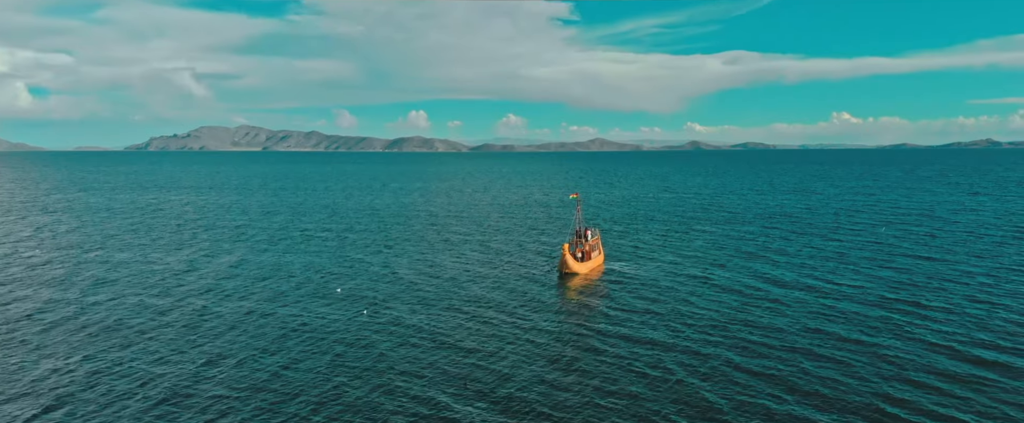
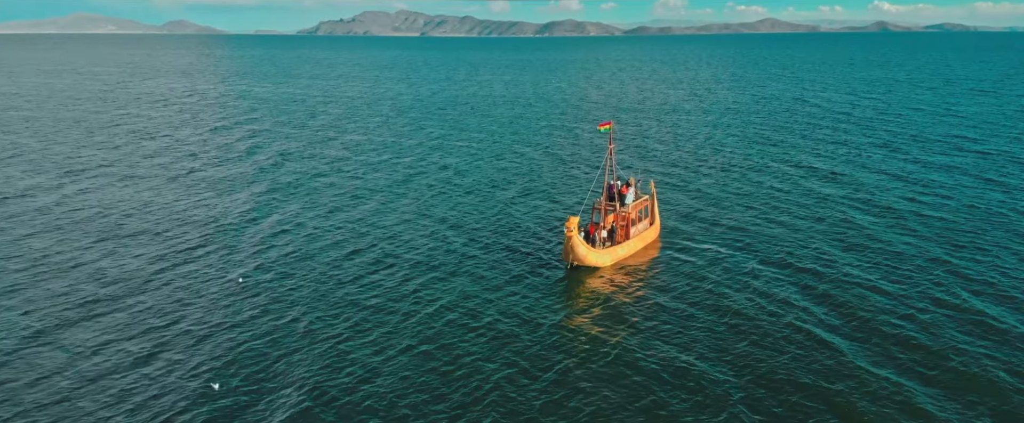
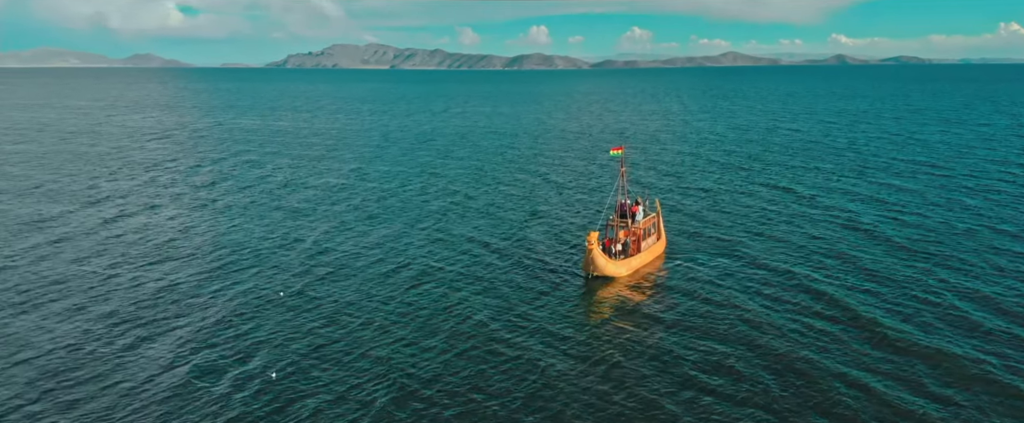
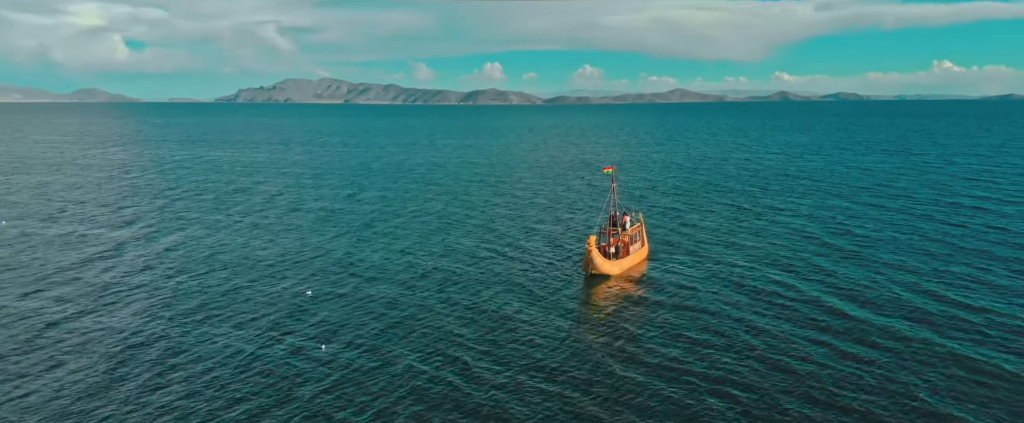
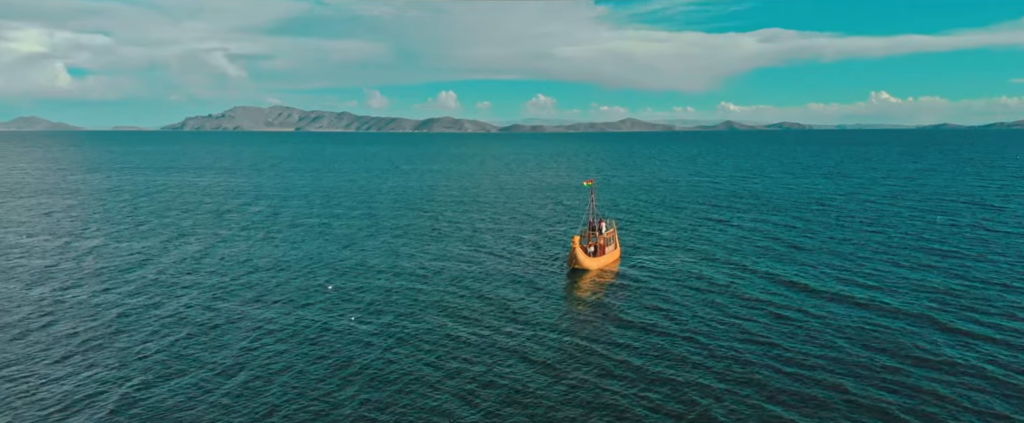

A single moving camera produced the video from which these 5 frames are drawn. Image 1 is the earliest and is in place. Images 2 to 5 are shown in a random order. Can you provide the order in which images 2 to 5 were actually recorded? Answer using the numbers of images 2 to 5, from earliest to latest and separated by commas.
5, 4, 3, 2
